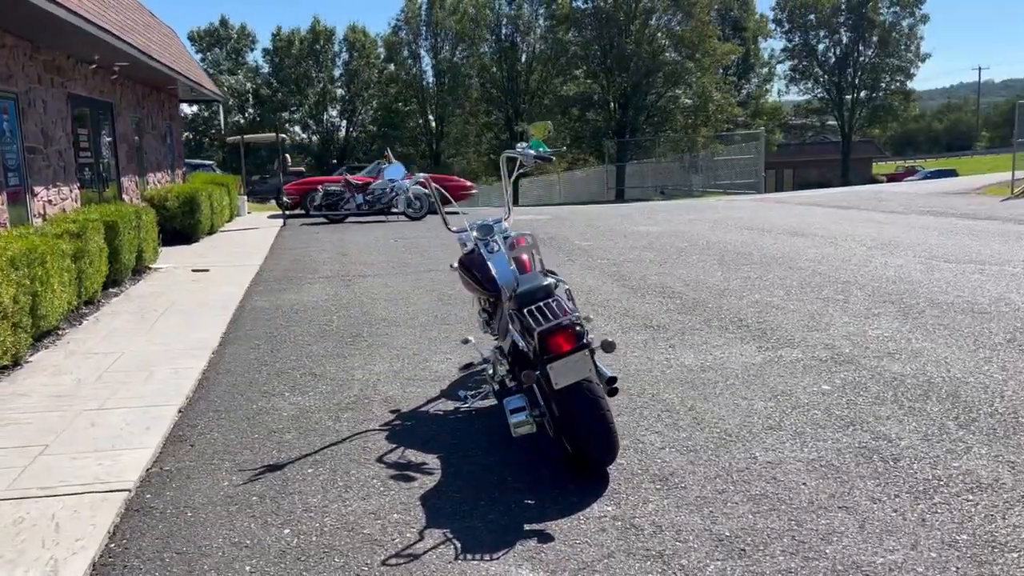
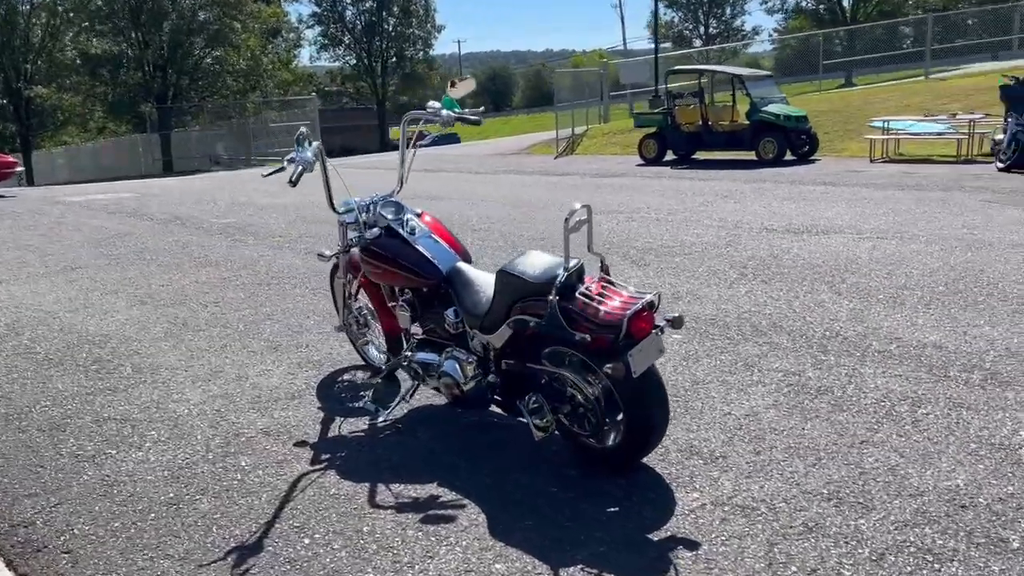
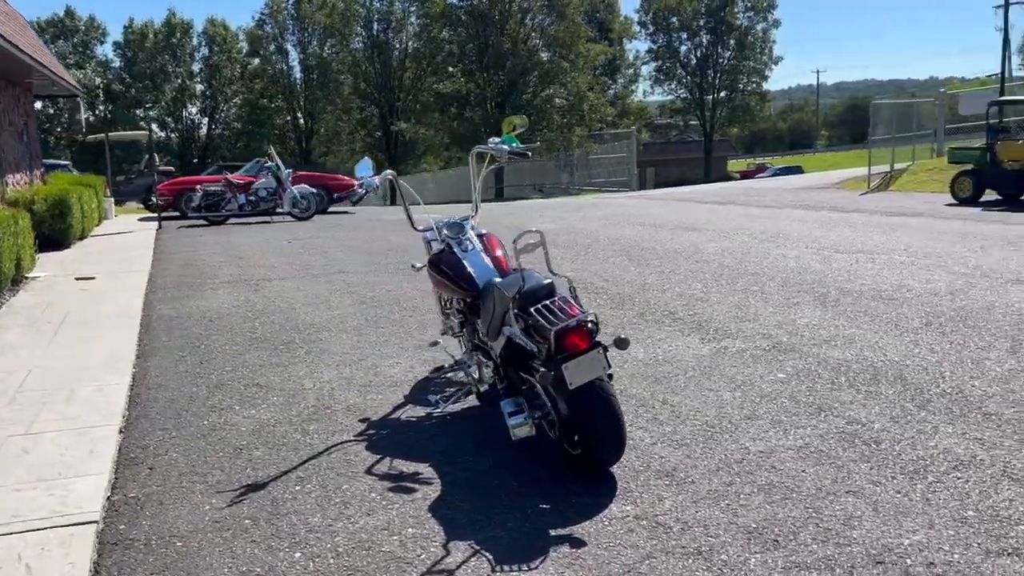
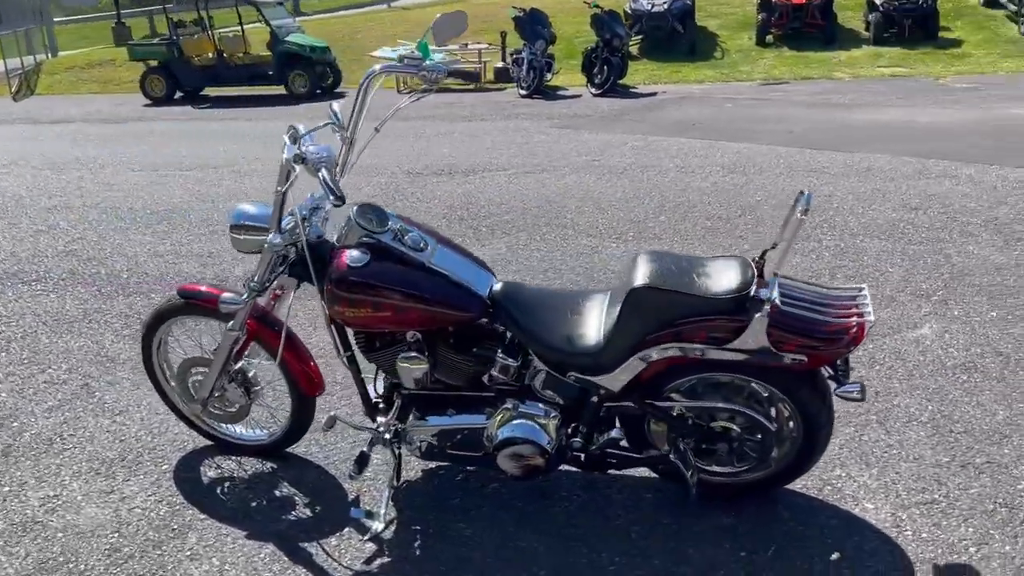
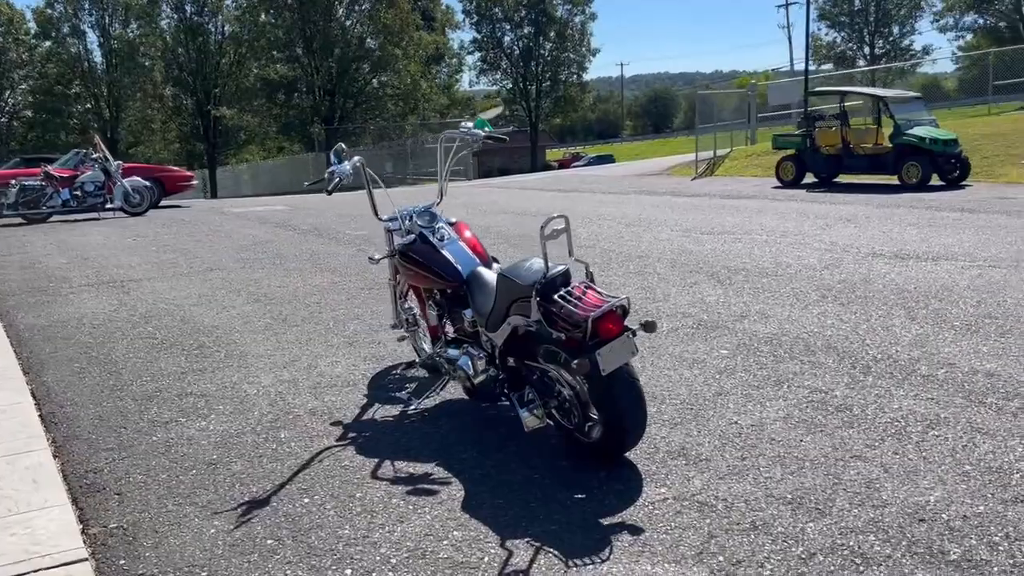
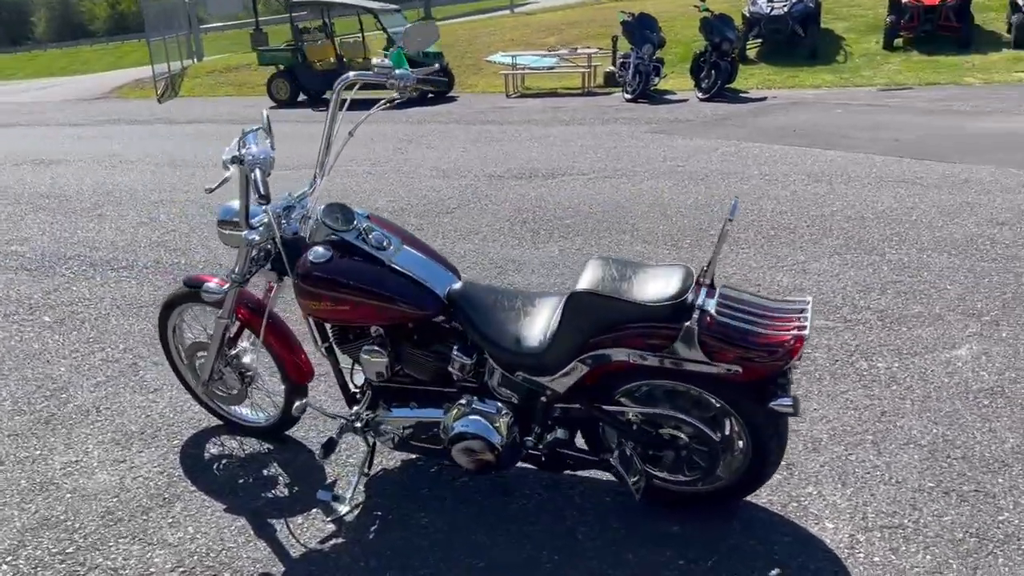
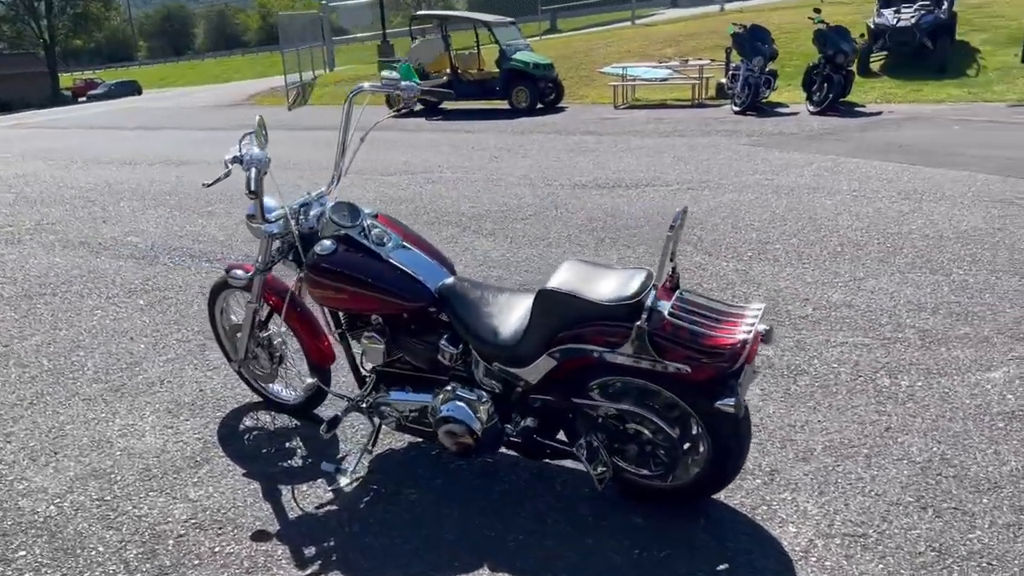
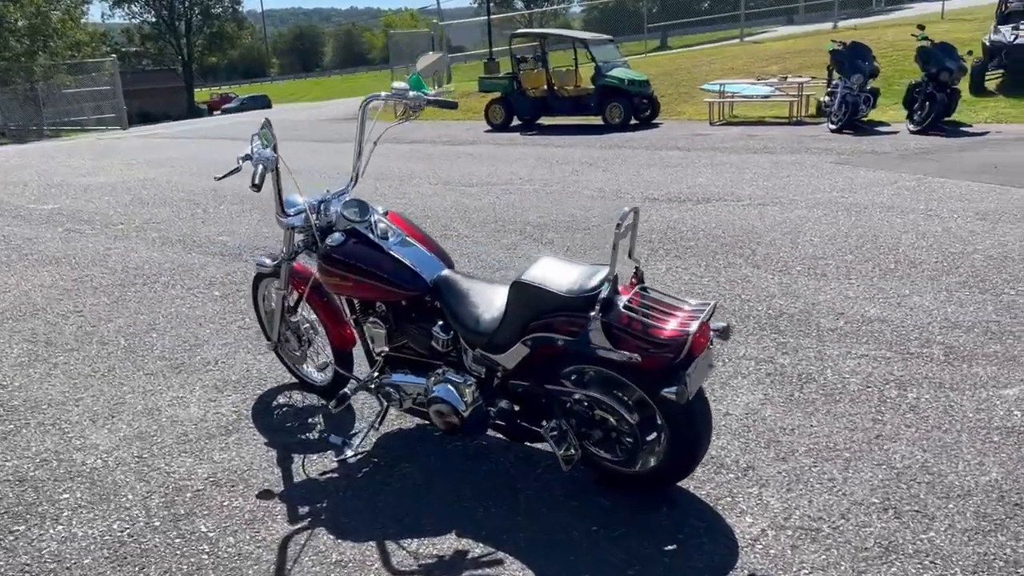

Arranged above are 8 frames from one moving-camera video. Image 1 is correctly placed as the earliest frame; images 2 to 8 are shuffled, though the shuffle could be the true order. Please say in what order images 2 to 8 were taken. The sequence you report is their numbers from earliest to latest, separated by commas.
3, 5, 2, 8, 7, 6, 4
